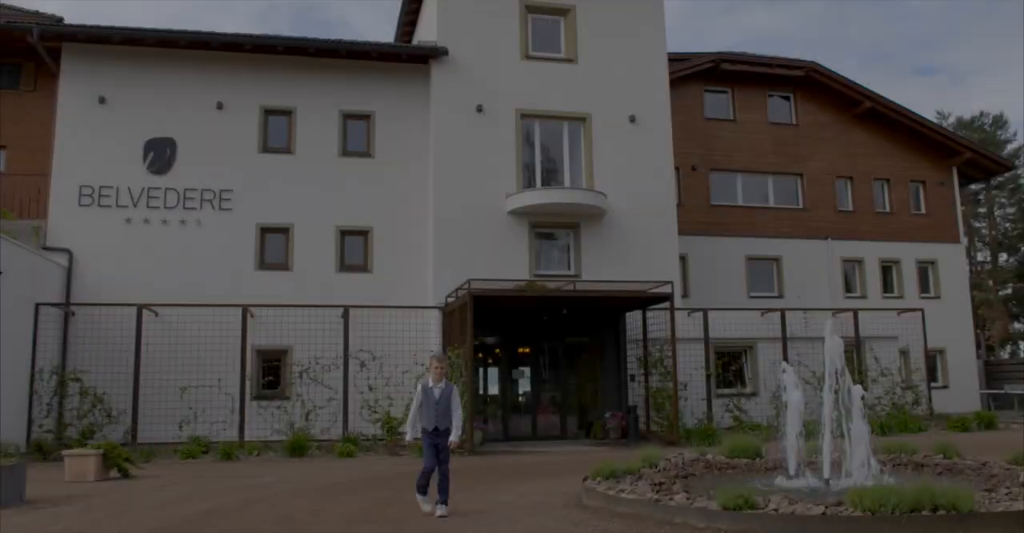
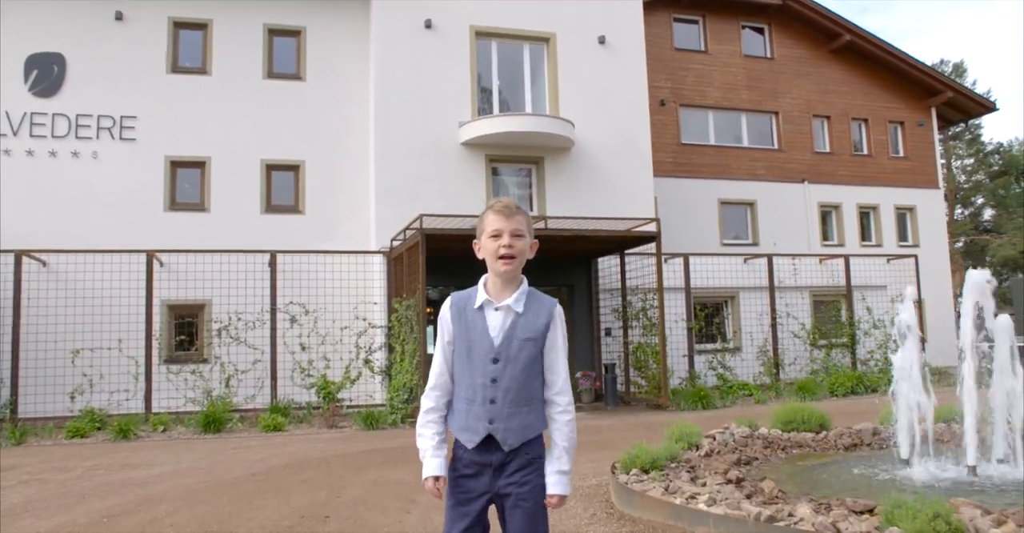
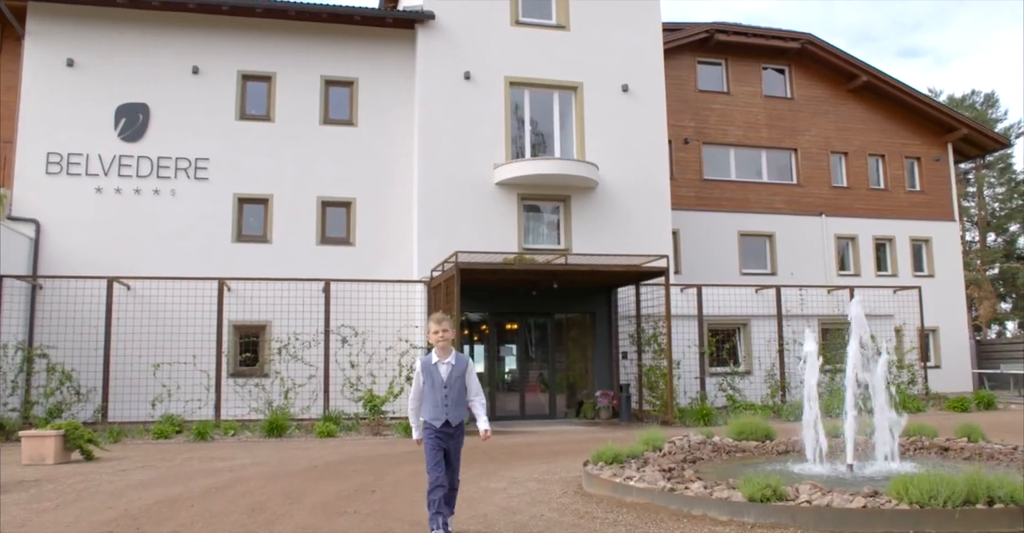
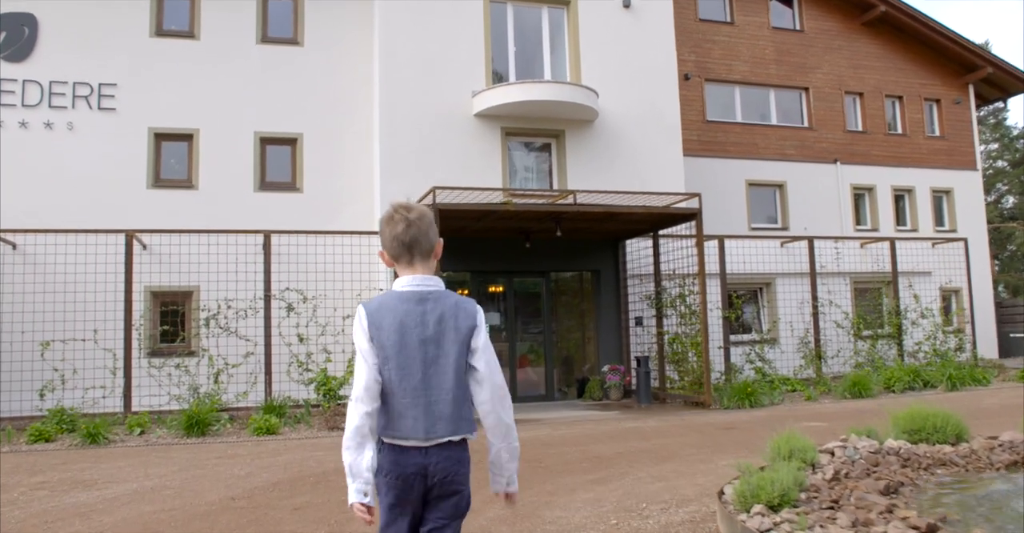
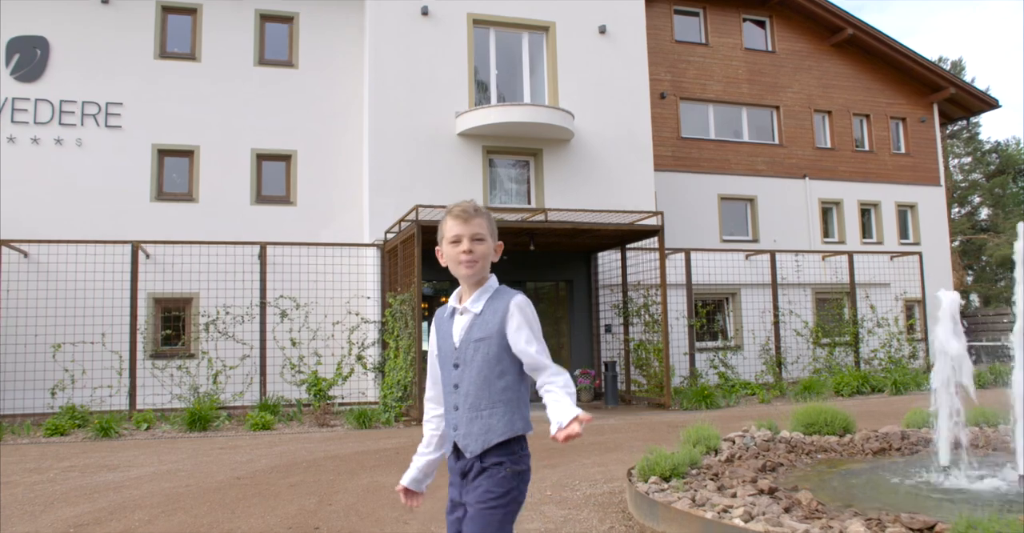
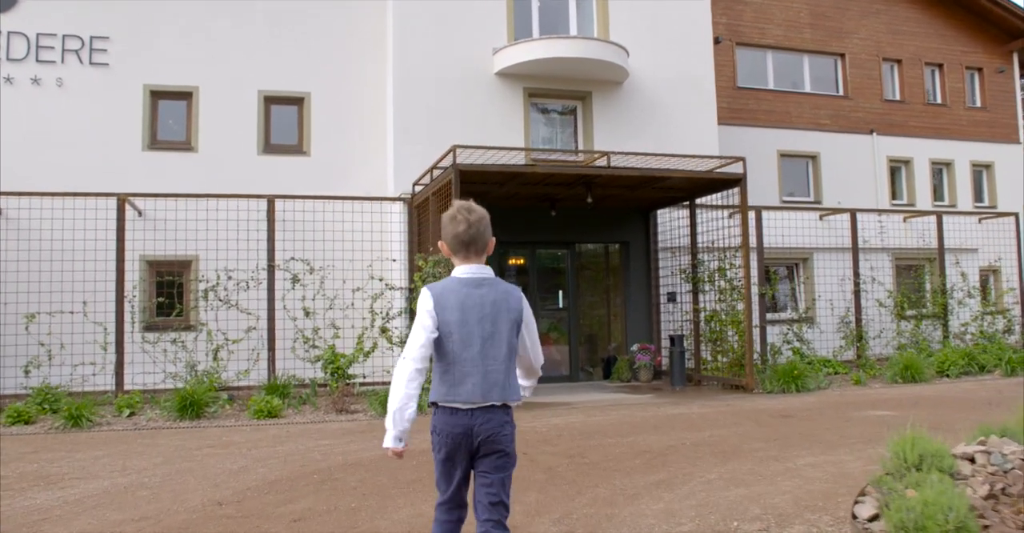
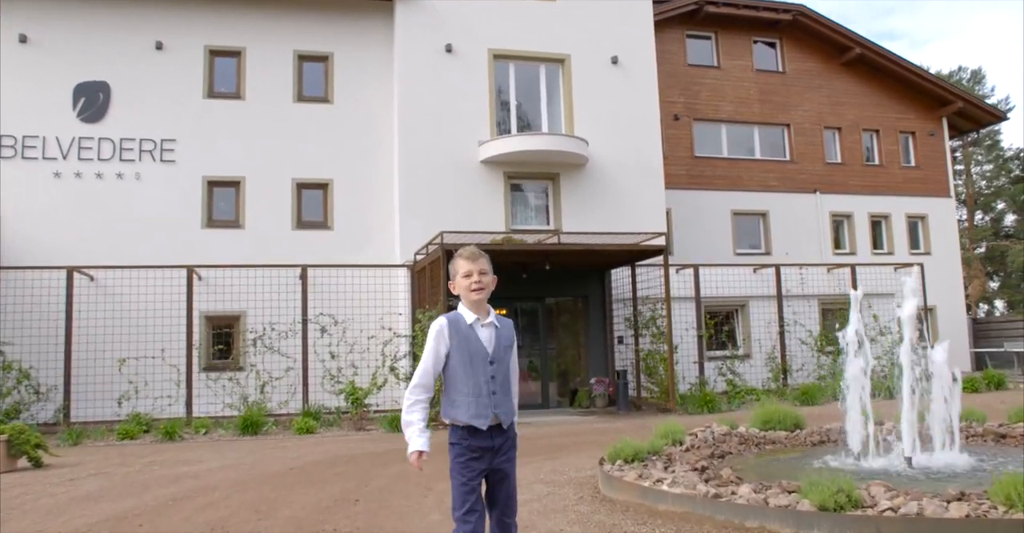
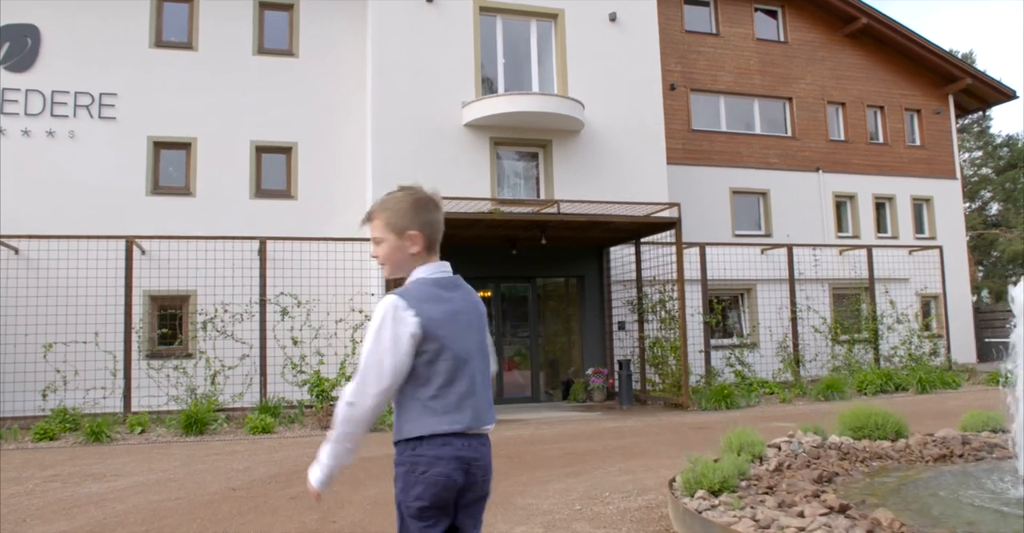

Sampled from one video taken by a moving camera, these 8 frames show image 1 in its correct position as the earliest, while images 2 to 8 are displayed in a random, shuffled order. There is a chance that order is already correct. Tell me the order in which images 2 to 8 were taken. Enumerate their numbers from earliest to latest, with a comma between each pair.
3, 7, 2, 5, 8, 4, 6
